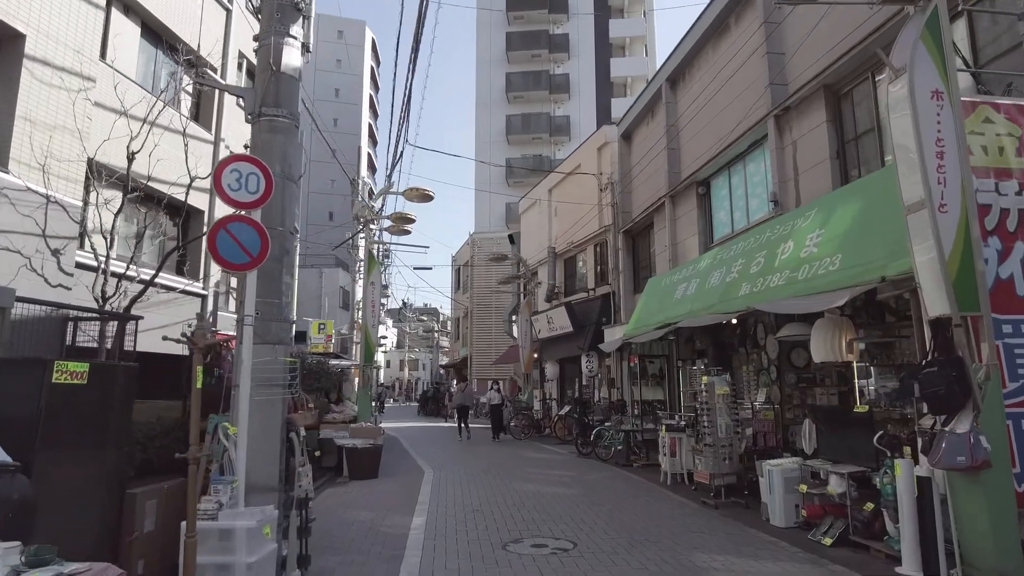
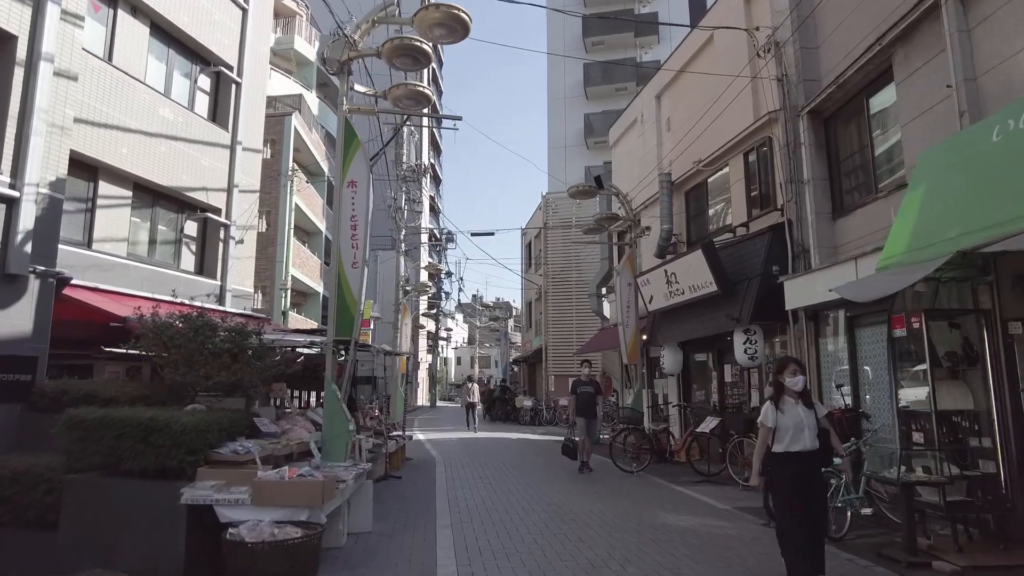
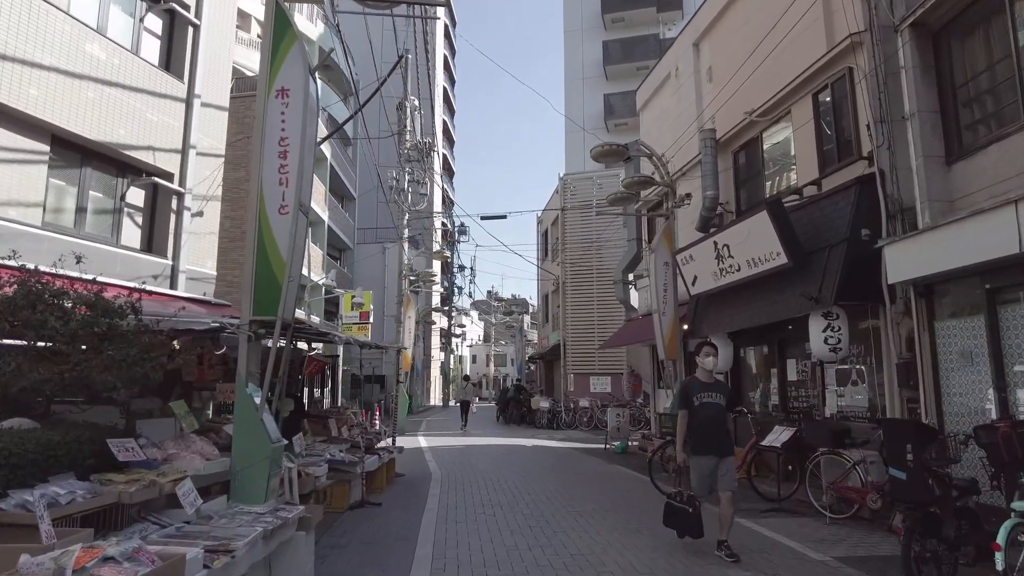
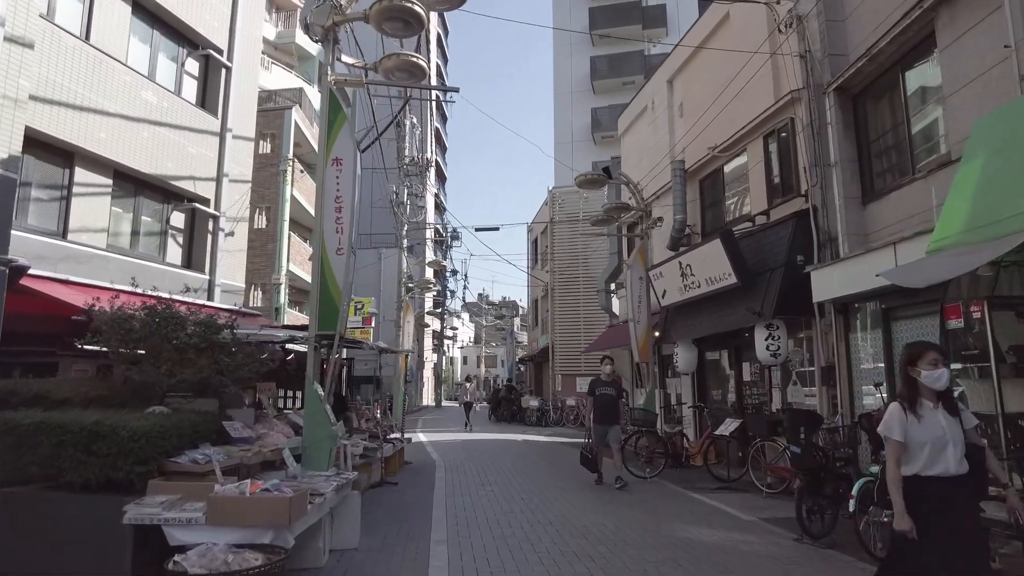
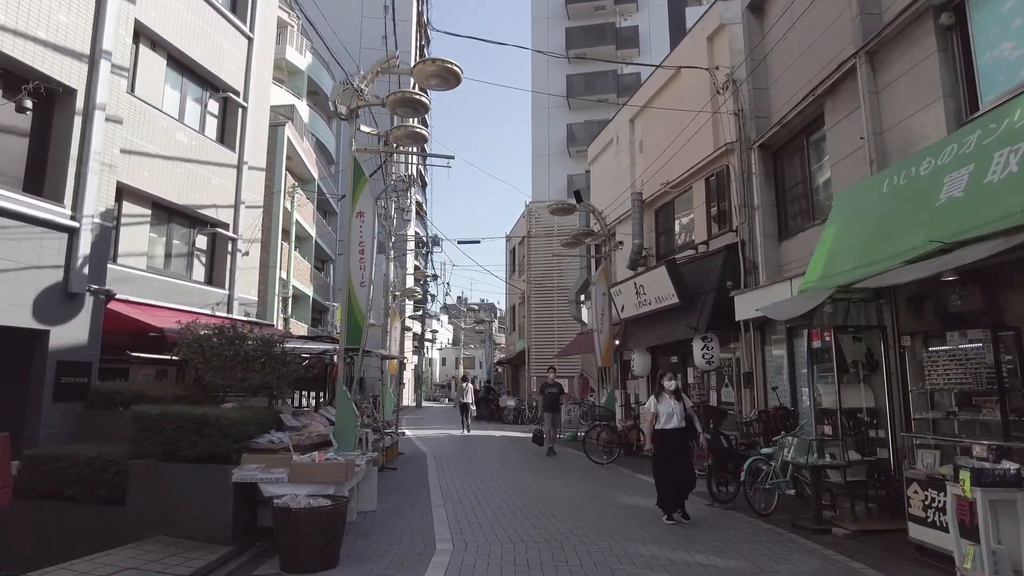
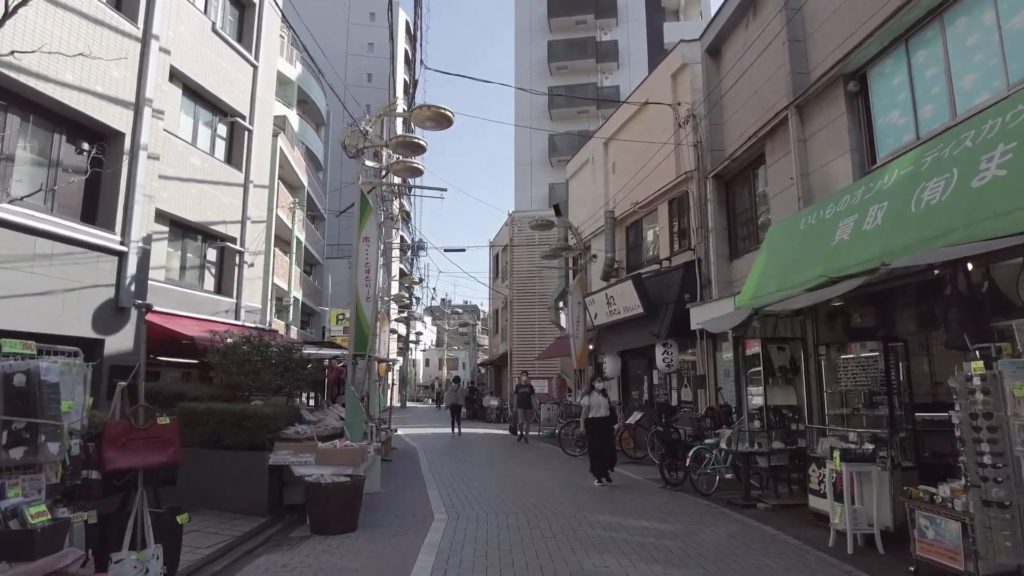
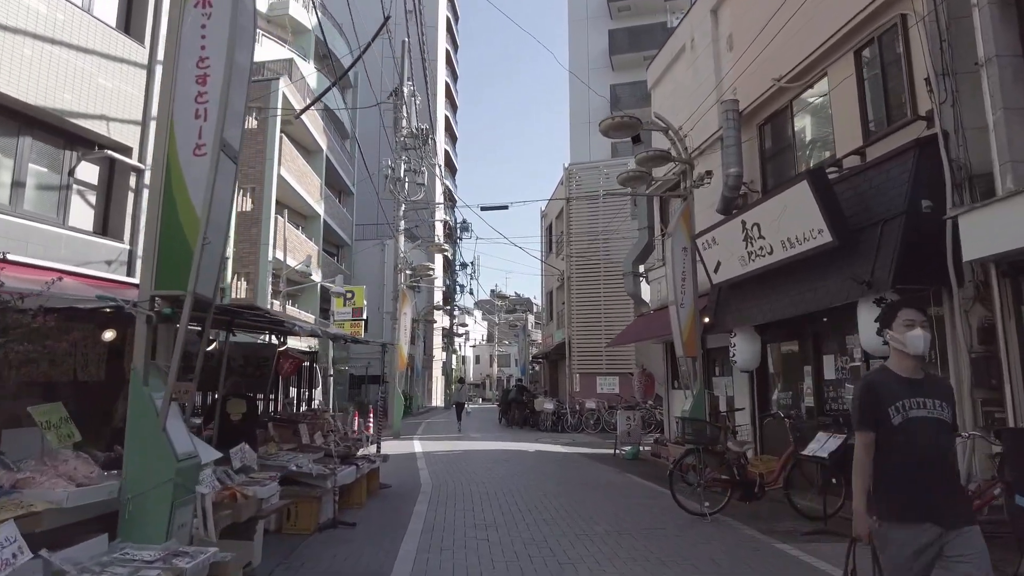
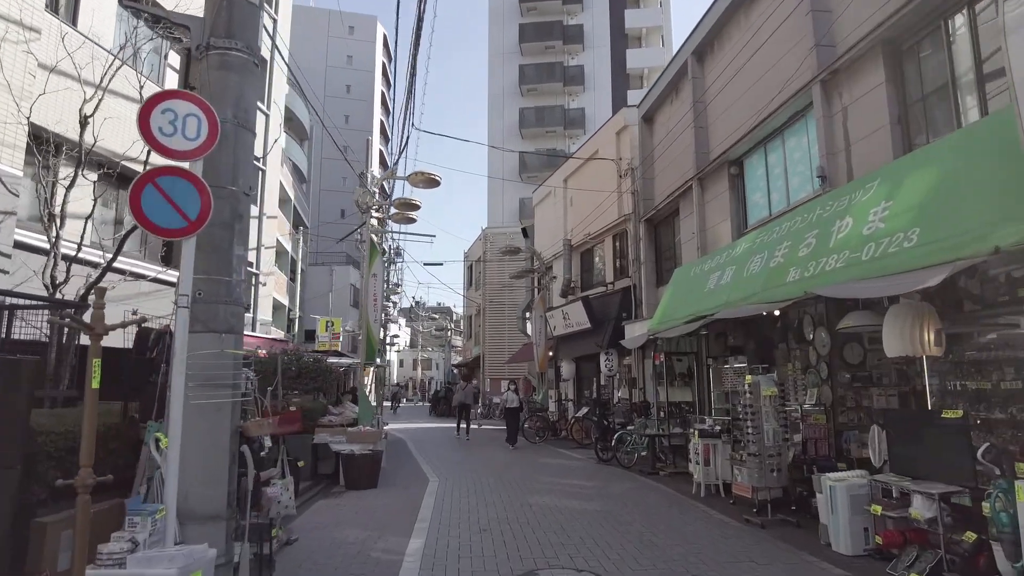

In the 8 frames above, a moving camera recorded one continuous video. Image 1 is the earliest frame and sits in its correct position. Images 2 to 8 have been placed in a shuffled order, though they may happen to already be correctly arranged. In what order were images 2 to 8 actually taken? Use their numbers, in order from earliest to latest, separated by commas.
8, 6, 5, 2, 4, 3, 7
